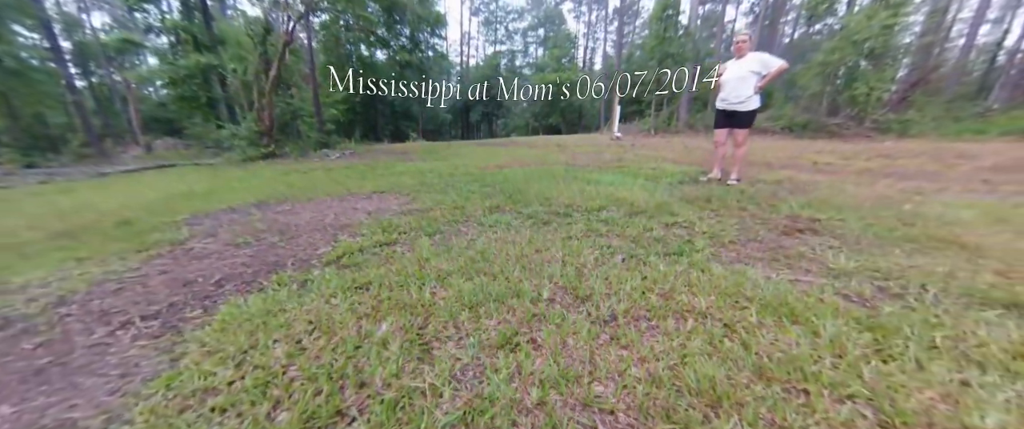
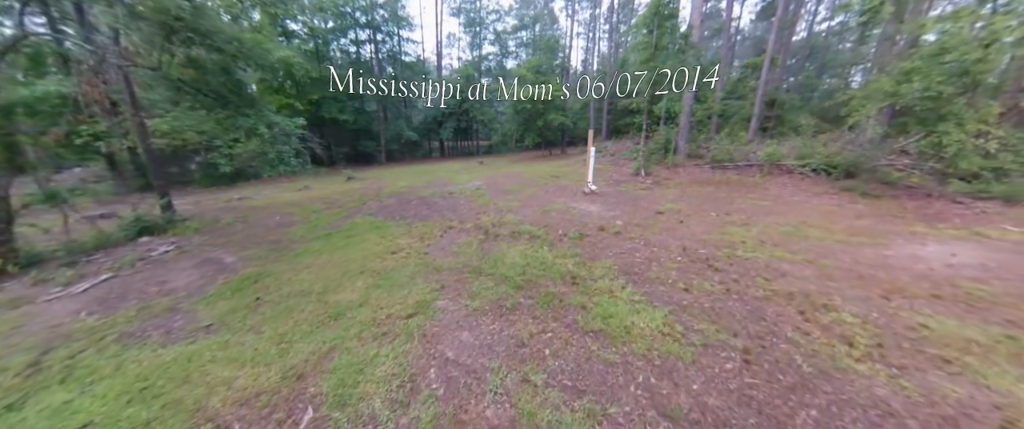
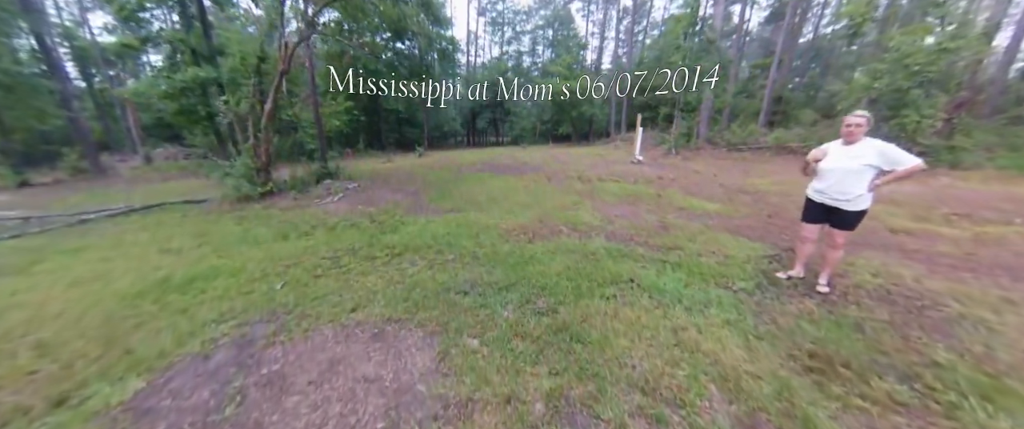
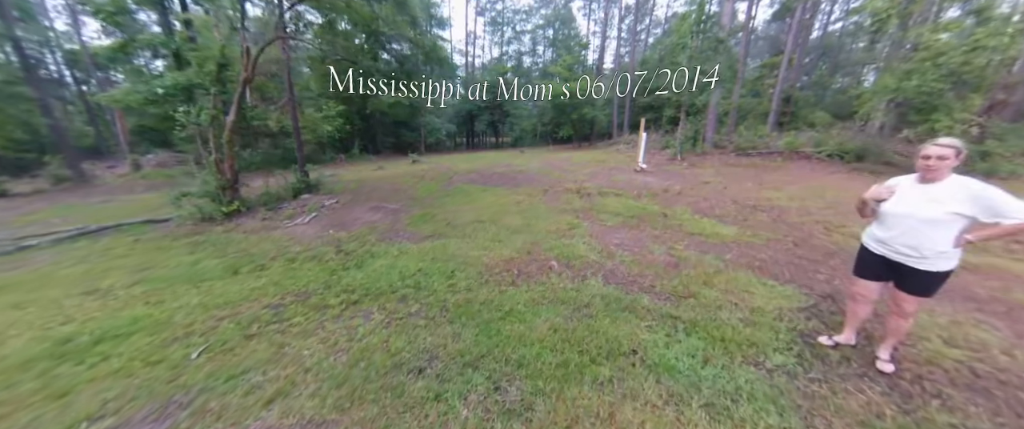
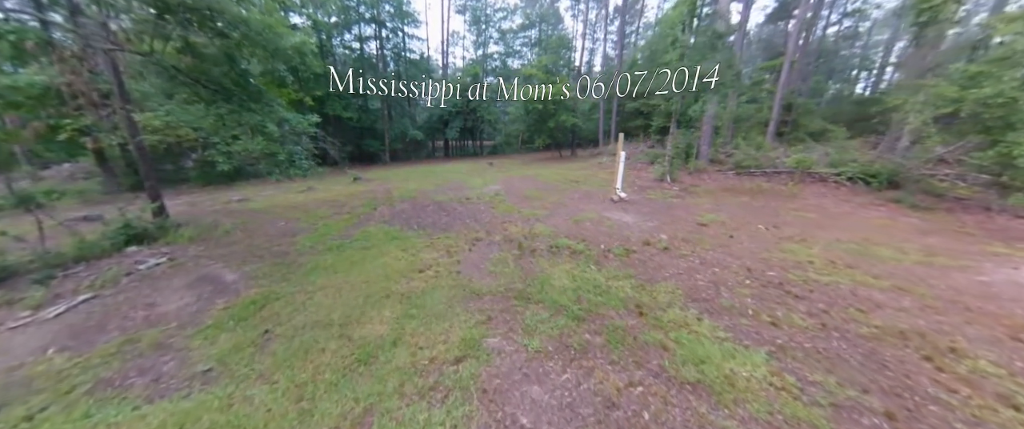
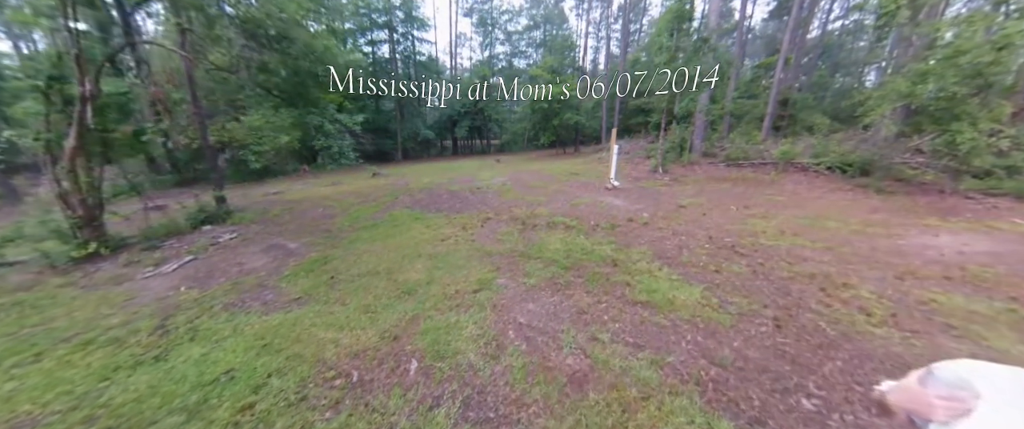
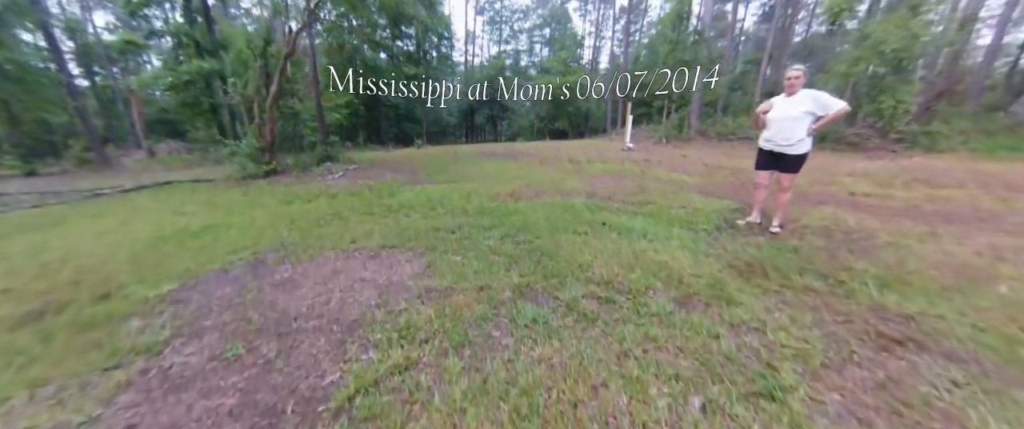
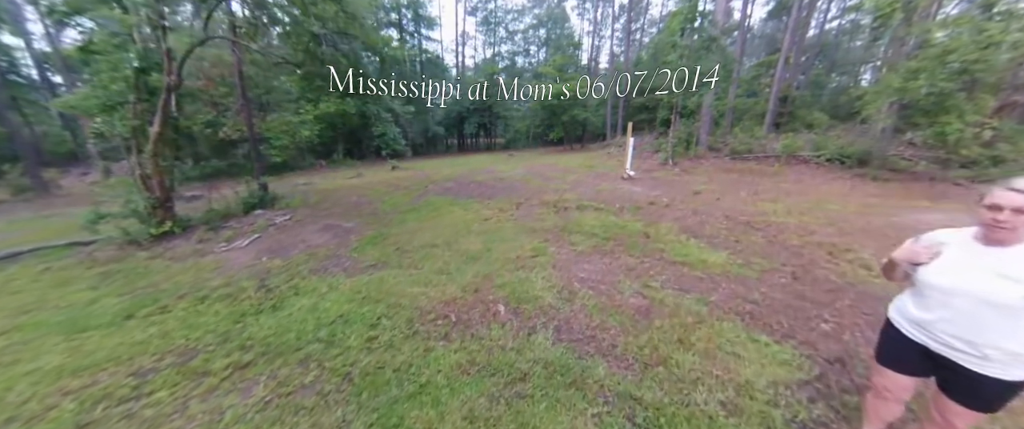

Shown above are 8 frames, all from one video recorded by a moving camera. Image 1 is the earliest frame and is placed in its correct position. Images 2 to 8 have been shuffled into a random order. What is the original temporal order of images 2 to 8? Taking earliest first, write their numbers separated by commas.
7, 3, 4, 8, 6, 2, 5
